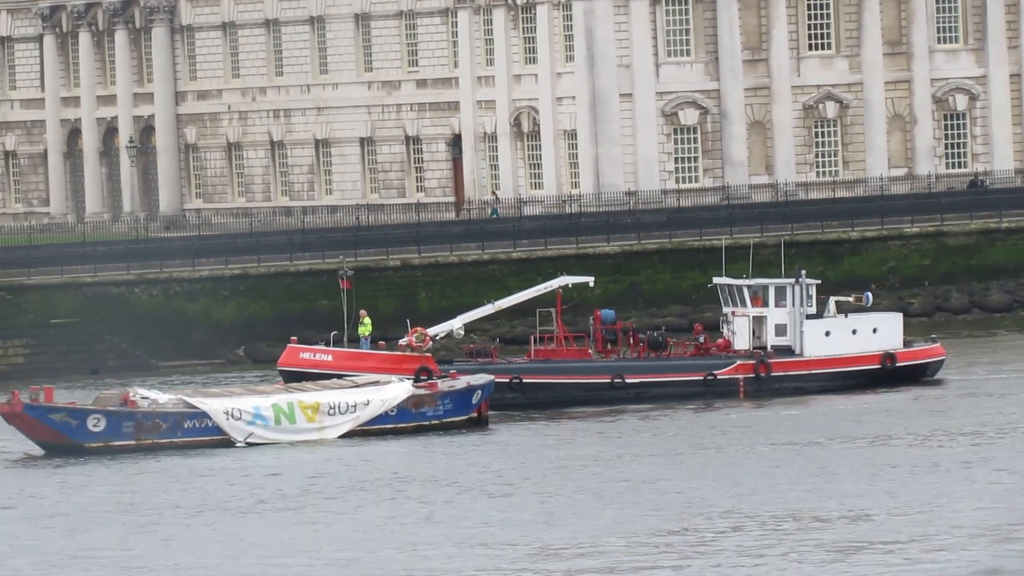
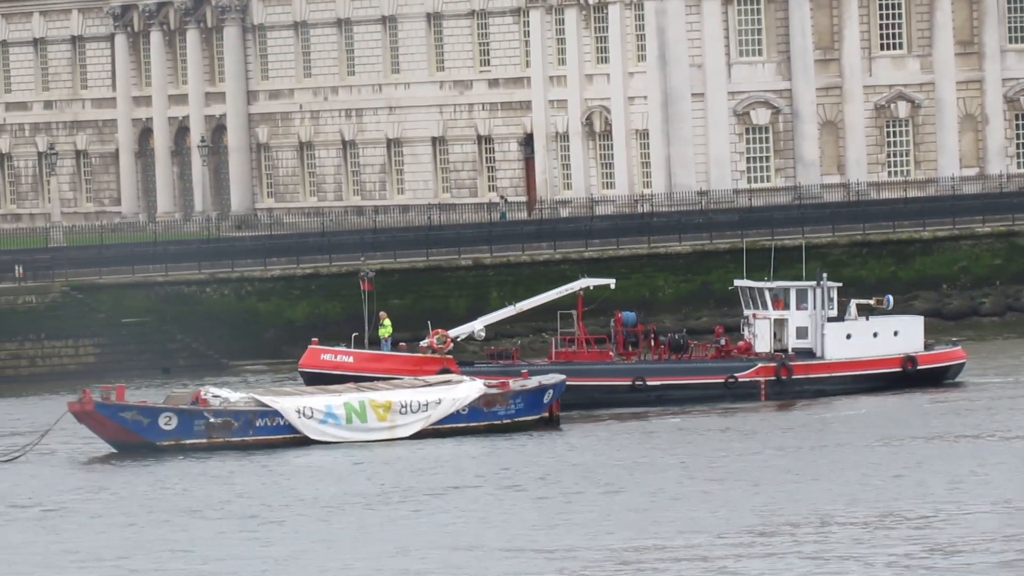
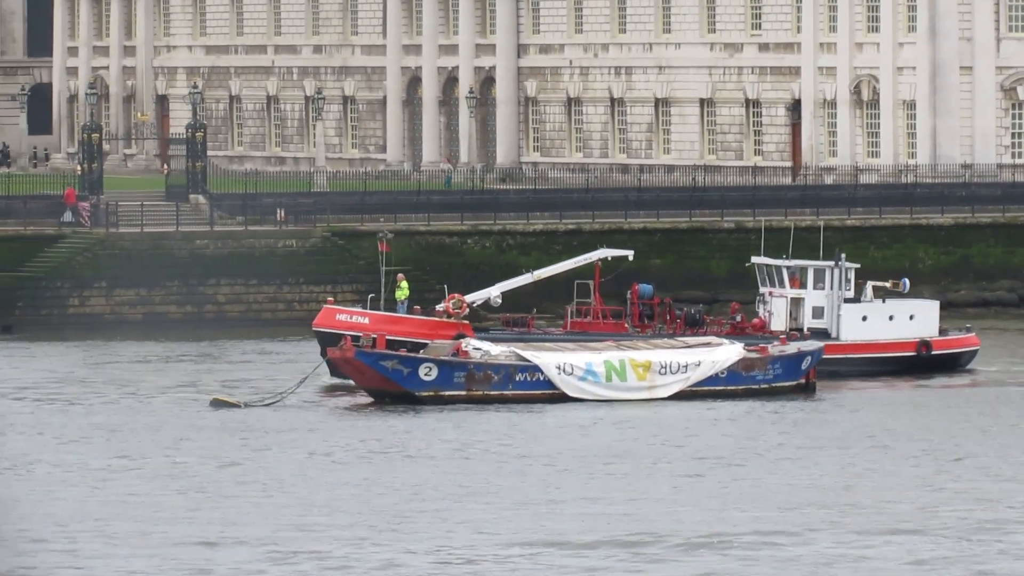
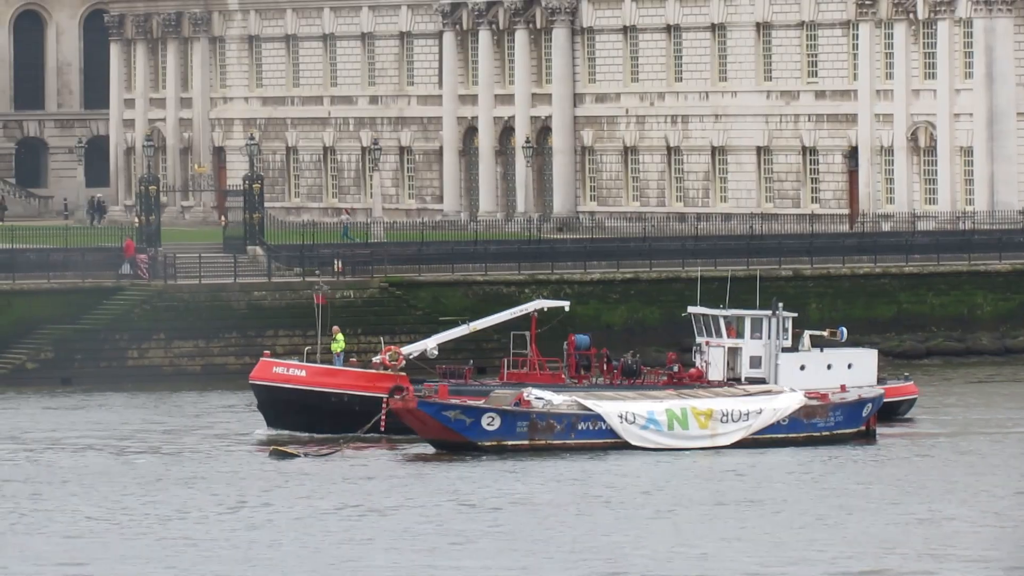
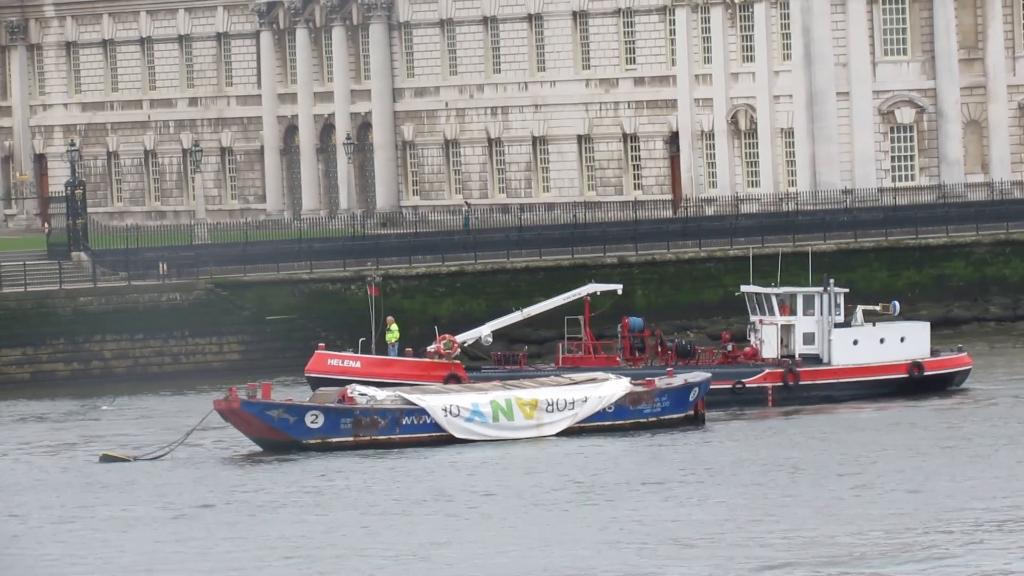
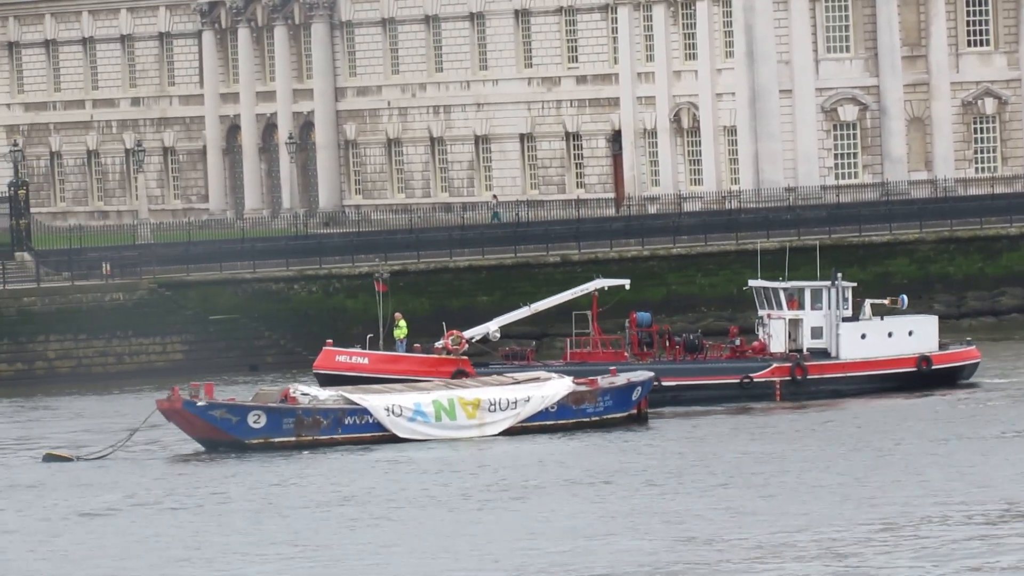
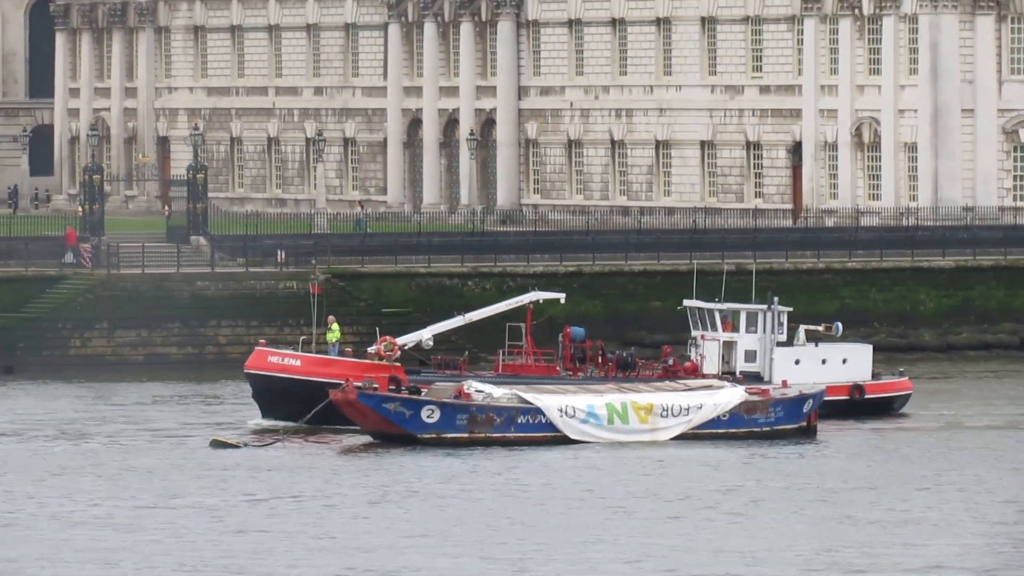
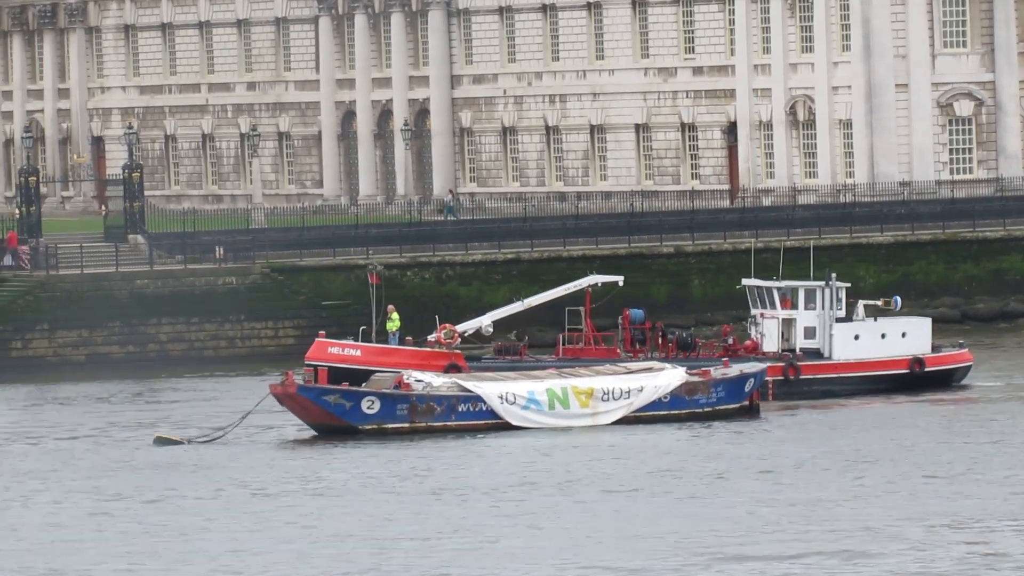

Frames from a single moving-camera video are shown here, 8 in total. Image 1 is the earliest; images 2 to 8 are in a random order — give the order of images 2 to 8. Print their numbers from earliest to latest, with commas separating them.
2, 6, 5, 8, 3, 7, 4
